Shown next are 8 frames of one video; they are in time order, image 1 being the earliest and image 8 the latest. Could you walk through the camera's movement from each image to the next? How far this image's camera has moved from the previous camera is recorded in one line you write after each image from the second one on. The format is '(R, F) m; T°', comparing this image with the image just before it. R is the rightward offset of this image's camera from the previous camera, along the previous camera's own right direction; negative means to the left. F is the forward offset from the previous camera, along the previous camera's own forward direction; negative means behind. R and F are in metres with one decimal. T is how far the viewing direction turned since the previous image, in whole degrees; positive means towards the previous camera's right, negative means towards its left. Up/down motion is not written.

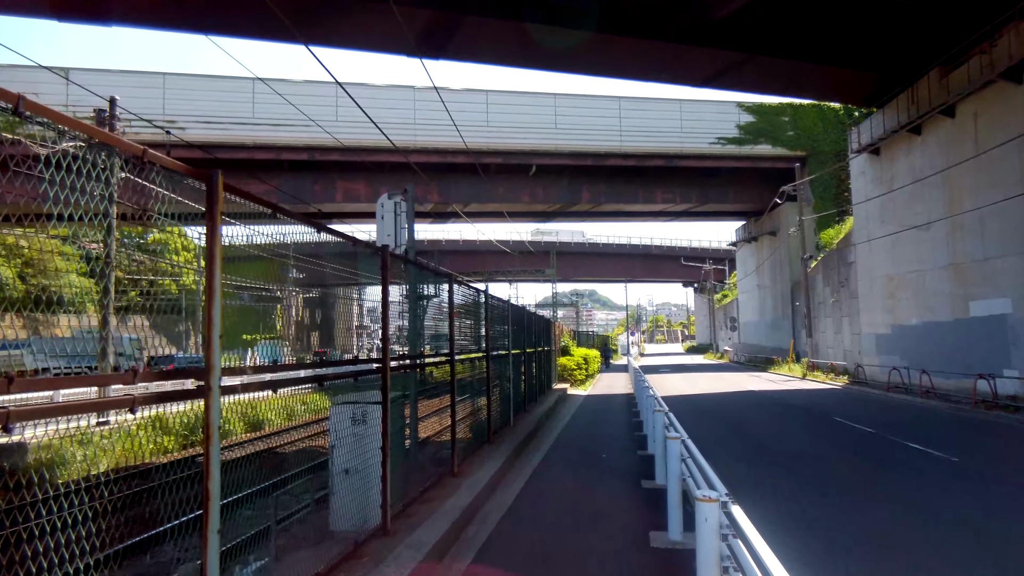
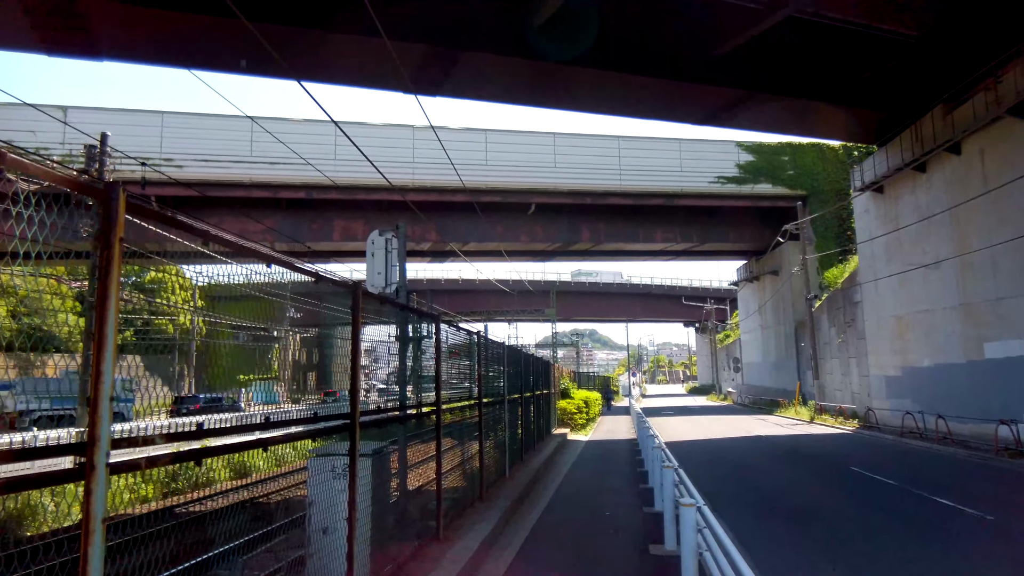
(+0.1, +0.4) m; 0°
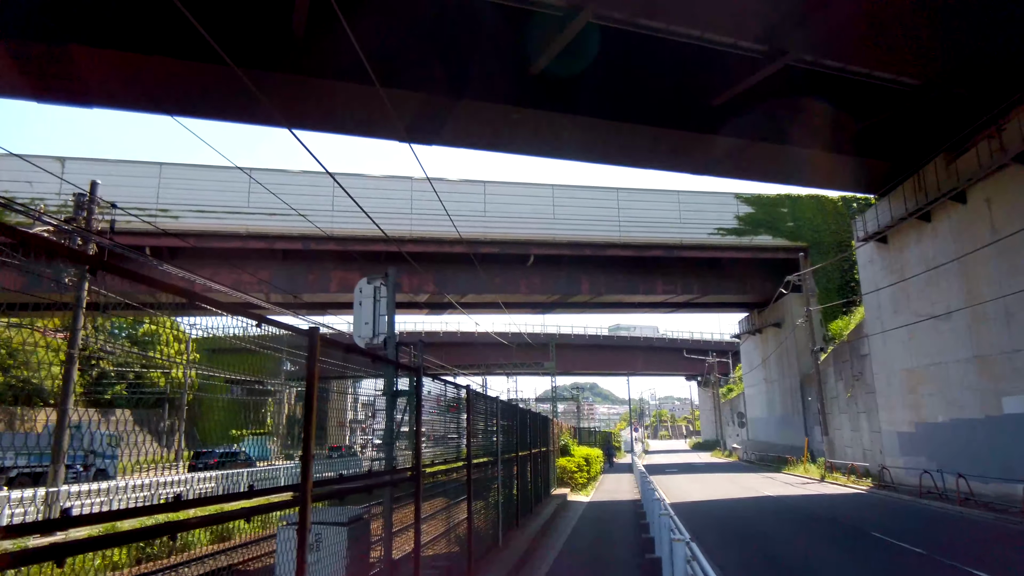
(+0.1, +0.4) m; 0°
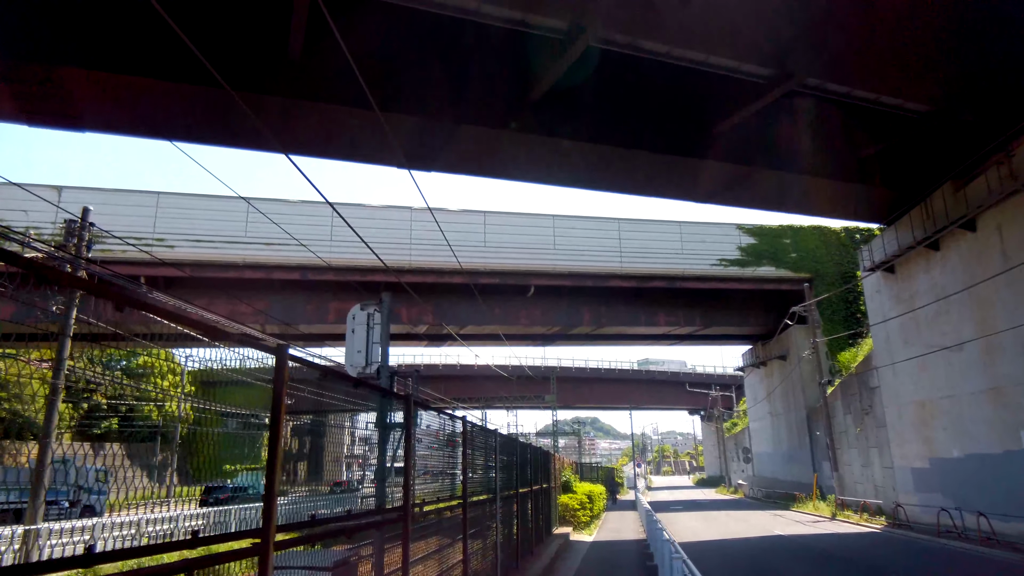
(0.0, +0.4) m; 0°
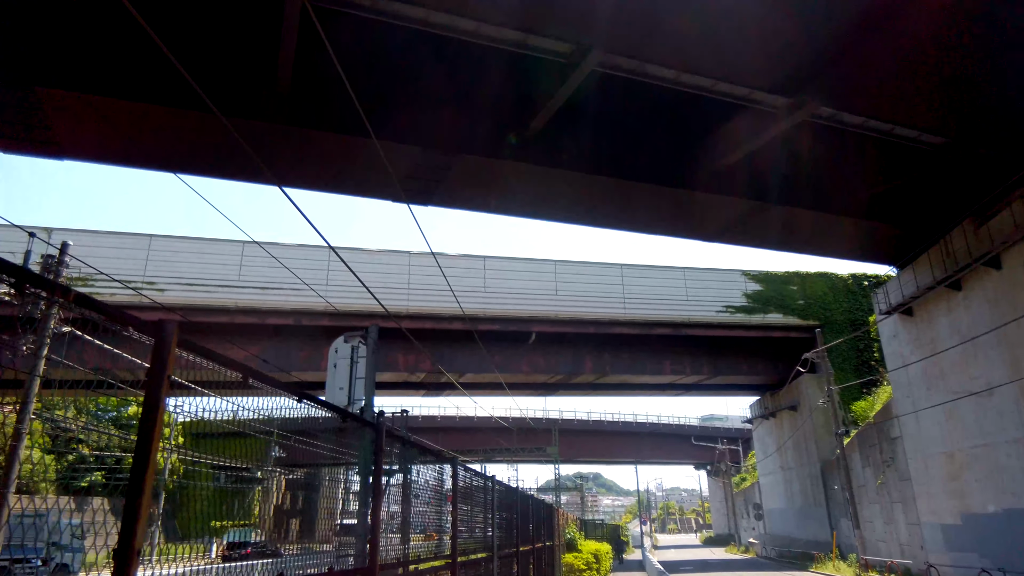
(0.0, +0.7) m; 0°
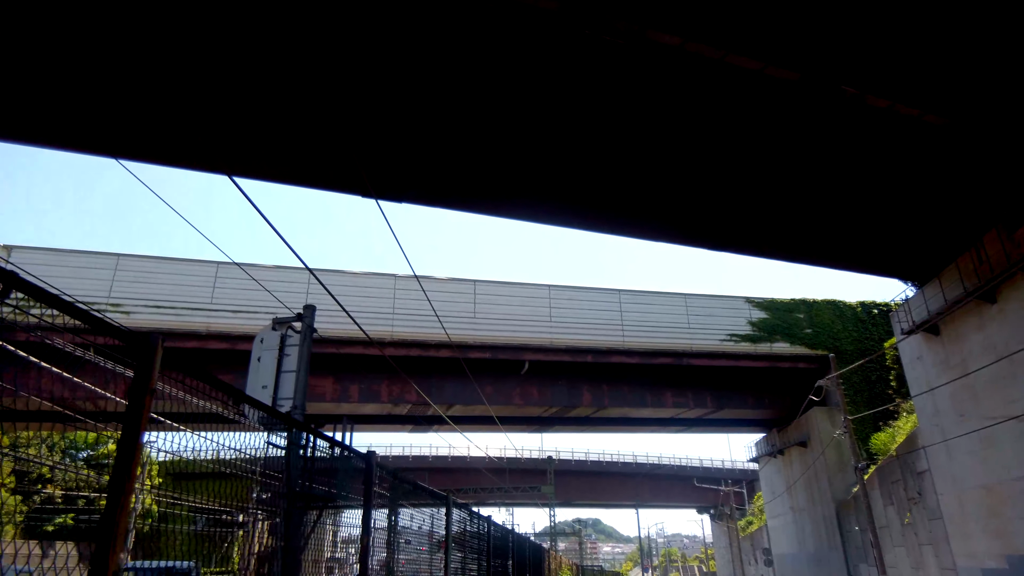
(+0.2, +1.4) m; 0°
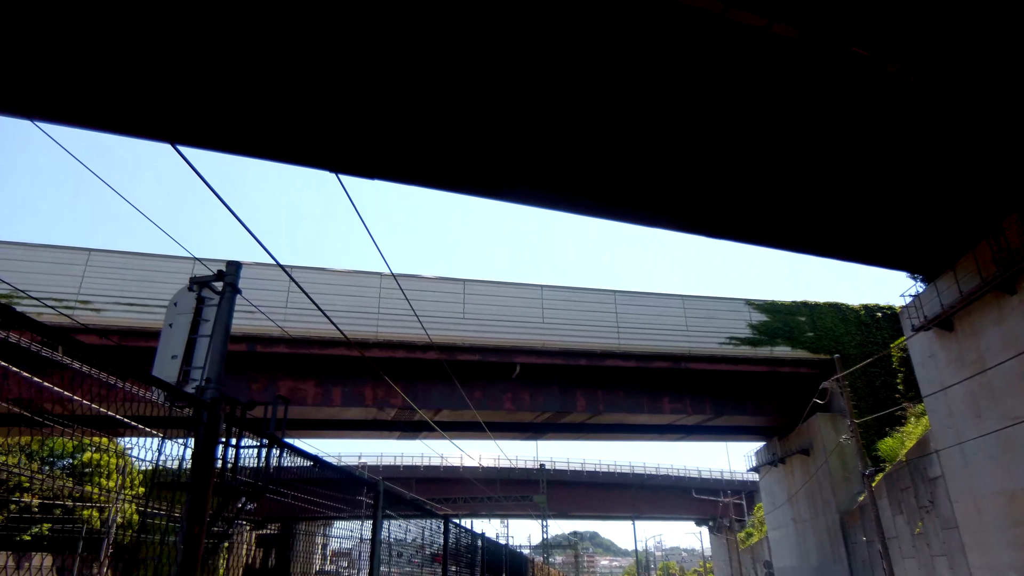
(+0.2, +0.9) m; 0°
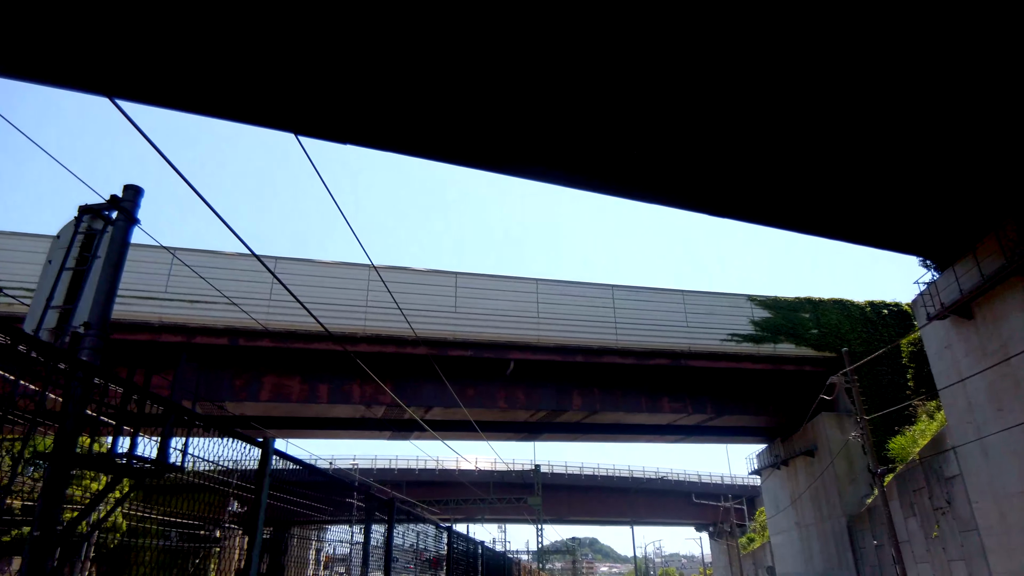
(+0.2, +0.8) m; 0°
